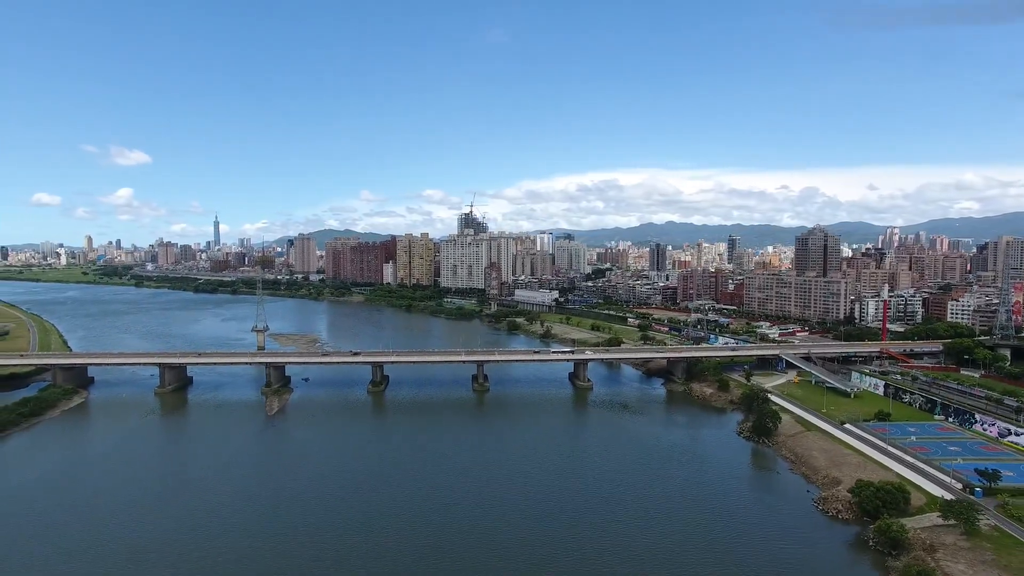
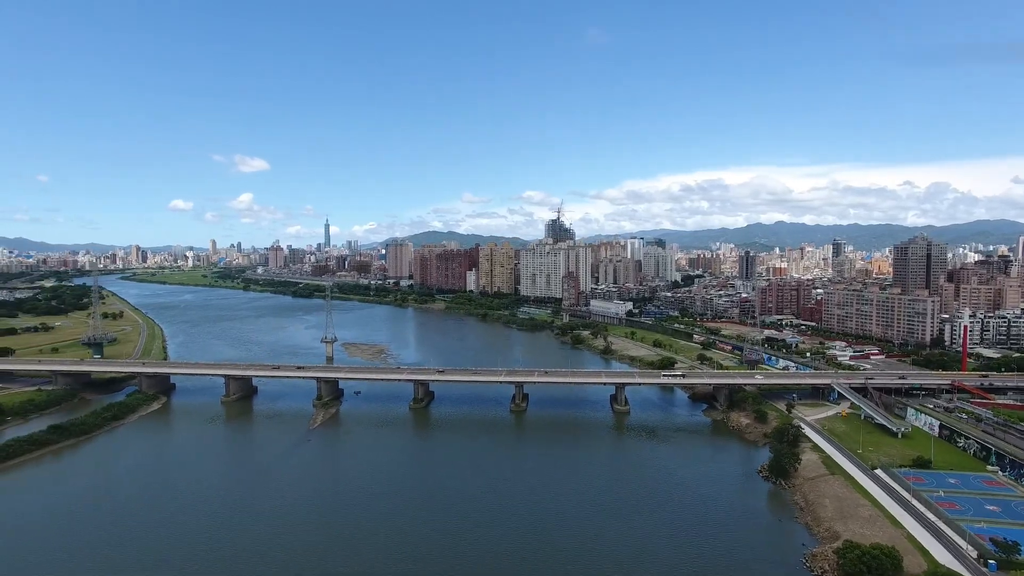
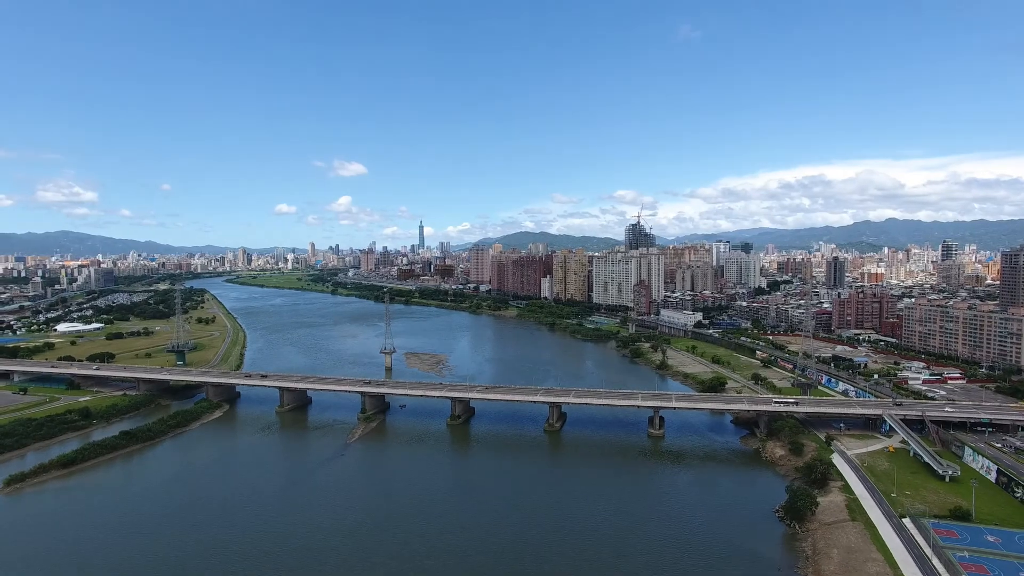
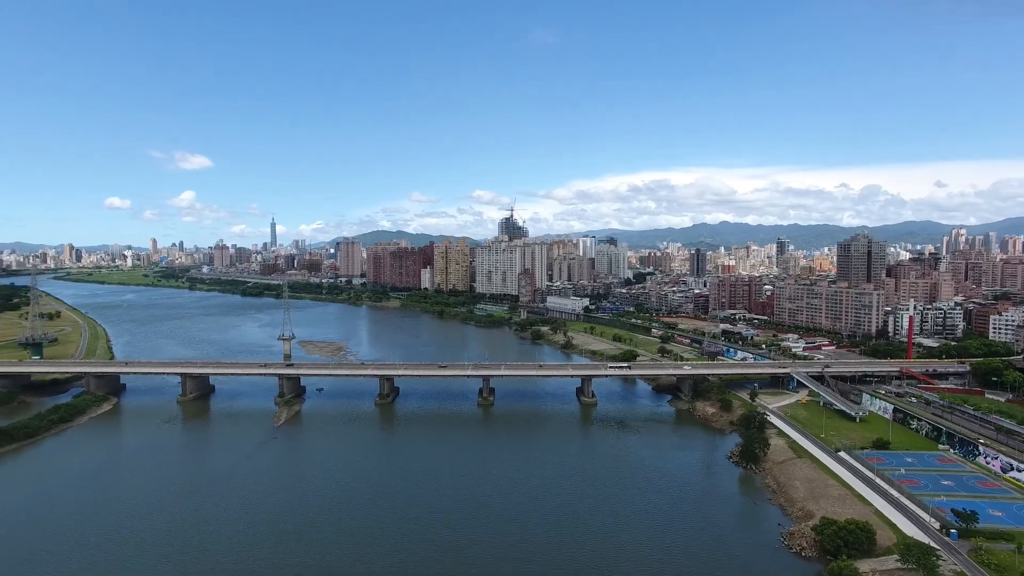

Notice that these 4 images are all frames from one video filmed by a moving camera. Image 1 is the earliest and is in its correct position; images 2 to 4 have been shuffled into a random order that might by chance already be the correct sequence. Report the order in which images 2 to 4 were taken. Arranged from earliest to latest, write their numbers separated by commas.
4, 2, 3
